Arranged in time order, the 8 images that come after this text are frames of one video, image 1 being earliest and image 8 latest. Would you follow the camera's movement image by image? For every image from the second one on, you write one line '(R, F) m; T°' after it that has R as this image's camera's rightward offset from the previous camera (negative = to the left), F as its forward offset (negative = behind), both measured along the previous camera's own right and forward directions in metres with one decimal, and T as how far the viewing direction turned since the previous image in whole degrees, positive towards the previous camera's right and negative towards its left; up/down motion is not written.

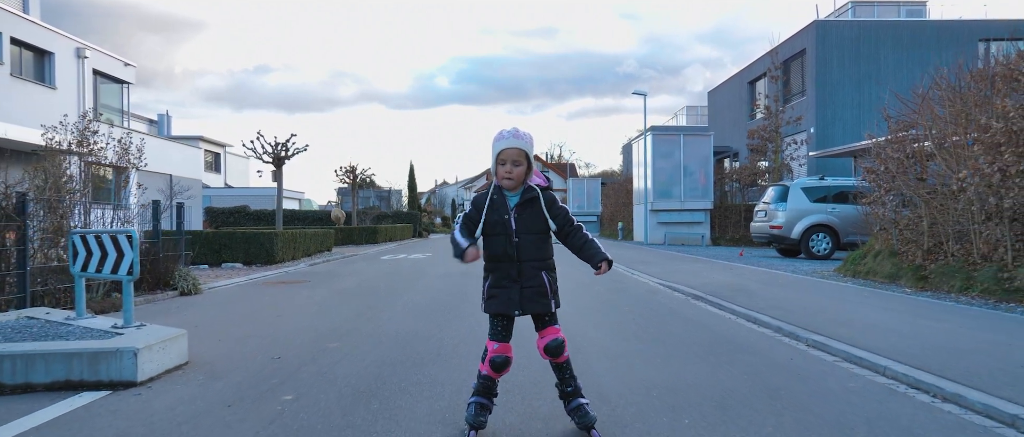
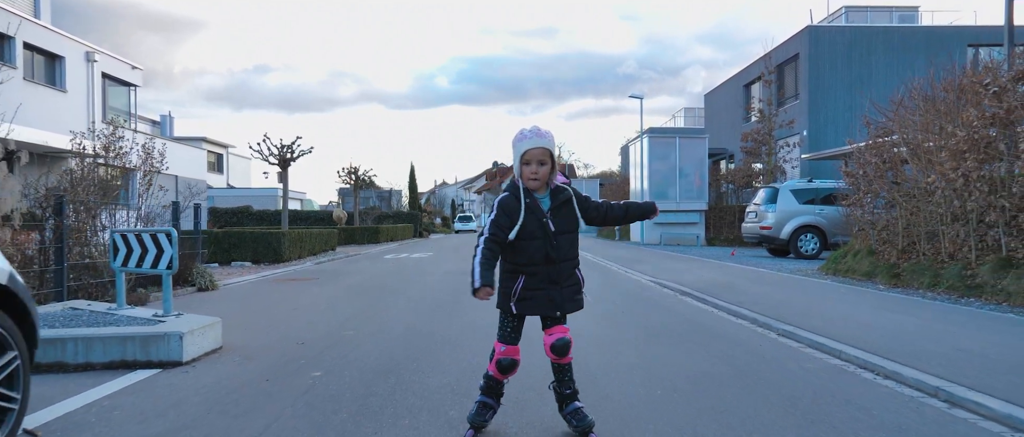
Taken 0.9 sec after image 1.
(0.0, -0.6) m; 0°
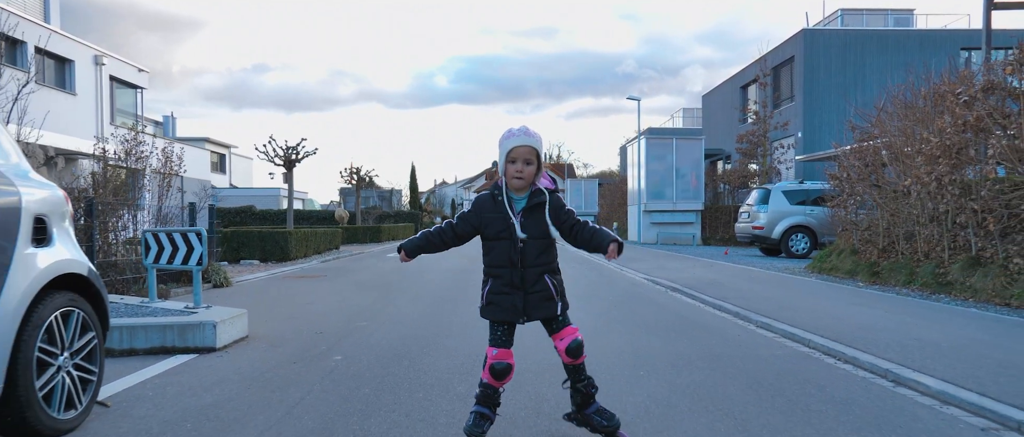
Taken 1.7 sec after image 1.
(0.0, -0.6) m; 0°
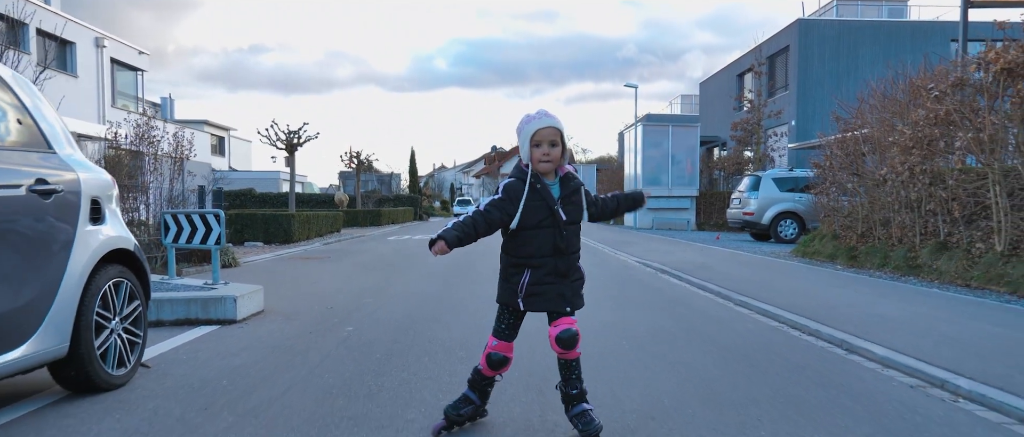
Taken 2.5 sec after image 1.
(0.0, -0.5) m; 0°
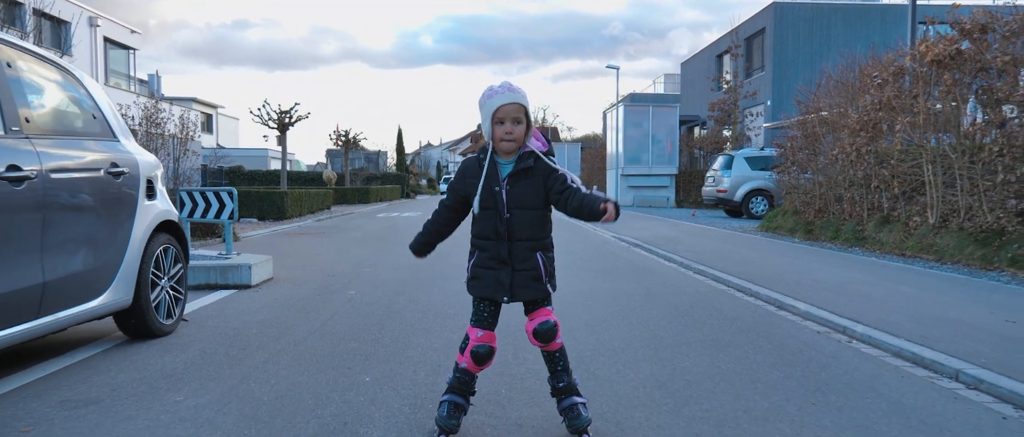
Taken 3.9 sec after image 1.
(0.0, -0.9) m; +1°
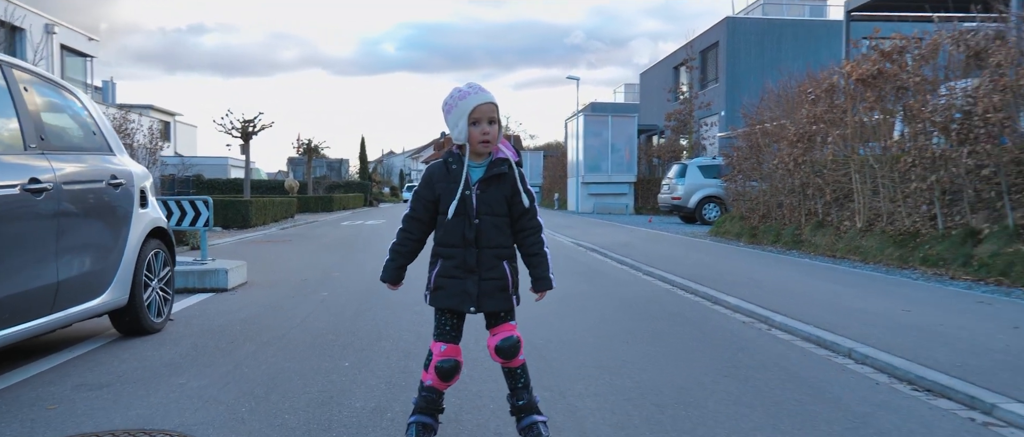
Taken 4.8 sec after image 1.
(0.0, -0.6) m; +3°
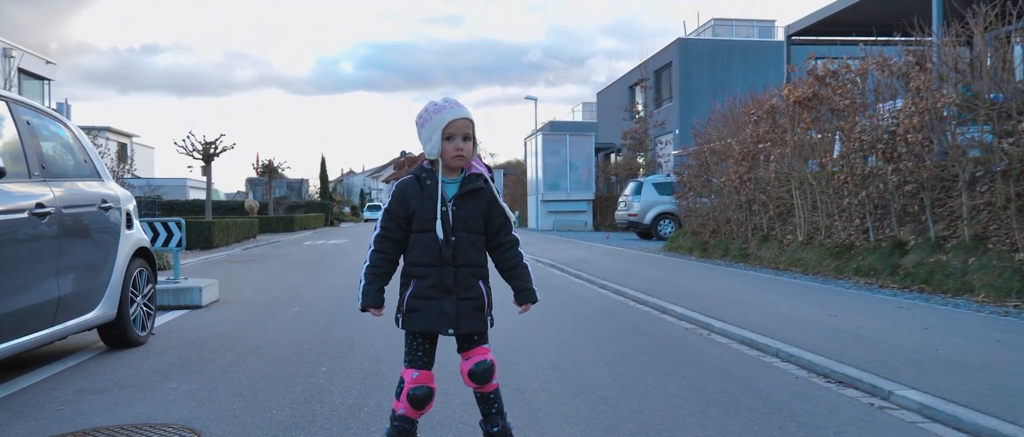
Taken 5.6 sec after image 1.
(0.0, -0.5) m; +3°
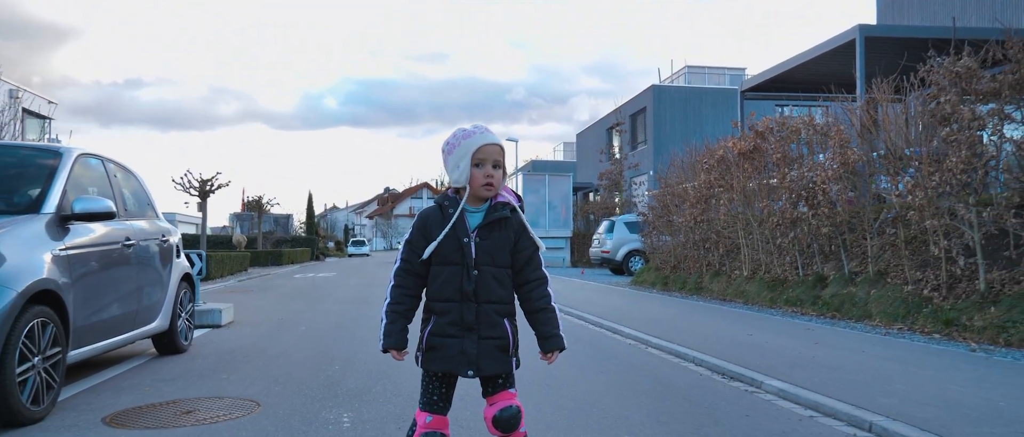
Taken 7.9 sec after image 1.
(+0.1, -1.4) m; +1°
